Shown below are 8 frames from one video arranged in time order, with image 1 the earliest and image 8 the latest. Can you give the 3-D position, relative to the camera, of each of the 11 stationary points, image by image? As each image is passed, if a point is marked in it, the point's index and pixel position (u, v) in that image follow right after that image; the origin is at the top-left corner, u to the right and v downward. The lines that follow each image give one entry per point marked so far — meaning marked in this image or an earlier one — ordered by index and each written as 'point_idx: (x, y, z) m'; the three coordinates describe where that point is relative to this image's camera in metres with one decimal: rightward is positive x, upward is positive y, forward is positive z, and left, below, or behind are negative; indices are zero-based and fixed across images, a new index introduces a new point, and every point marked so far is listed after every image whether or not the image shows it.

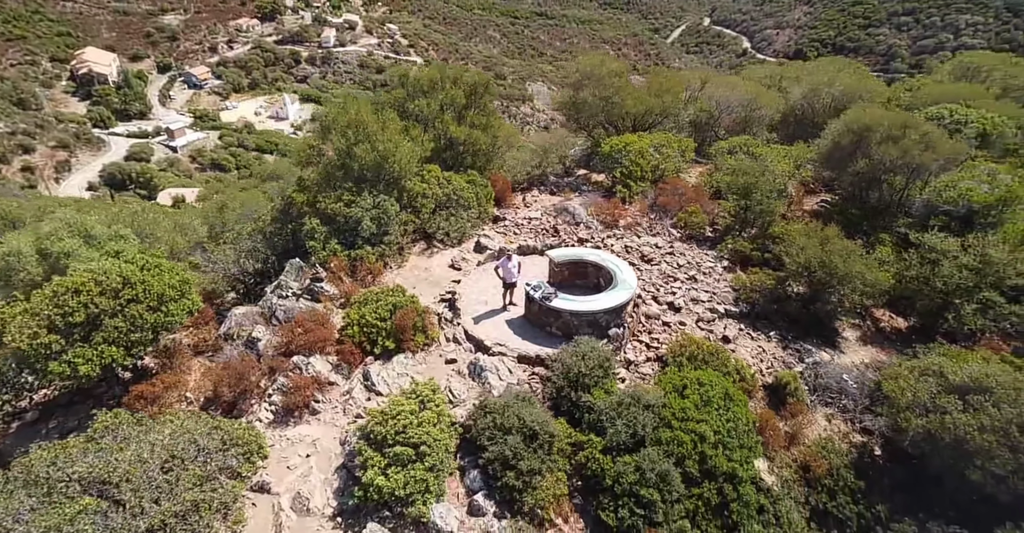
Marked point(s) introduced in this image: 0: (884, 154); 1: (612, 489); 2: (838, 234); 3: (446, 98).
0: (+13.4, +3.9, +19.8) m
1: (+1.8, -3.9, +9.3) m
2: (+9.5, +0.8, +15.6) m
3: (-2.2, +5.4, +18.1) m
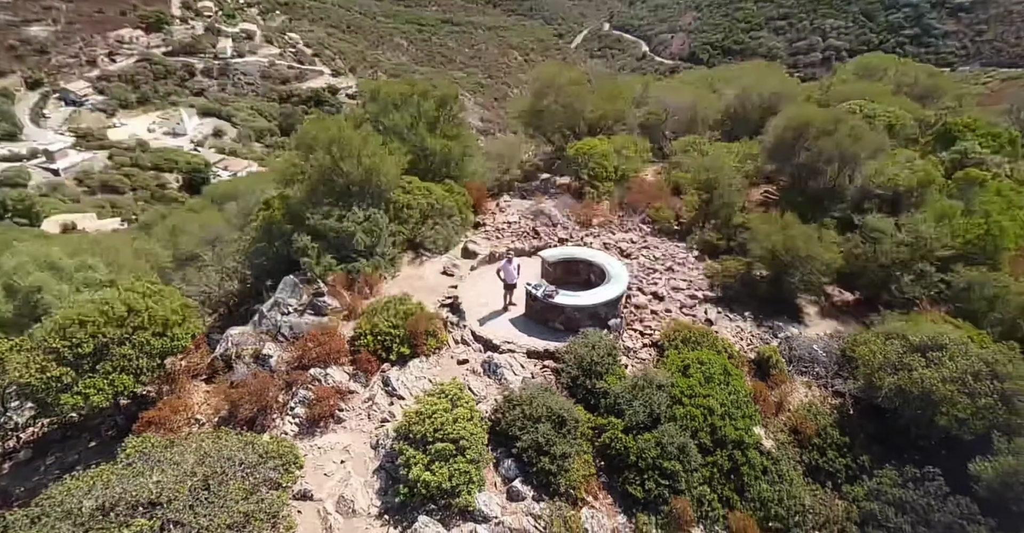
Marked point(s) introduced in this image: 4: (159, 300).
0: (+12.3, +4.7, +21.8) m
1: (+2.3, -3.7, +10.0) m
2: (+9.1, +1.3, +17.2) m
3: (-3.2, +5.1, +18.5) m
4: (-7.3, -0.7, +11.6) m
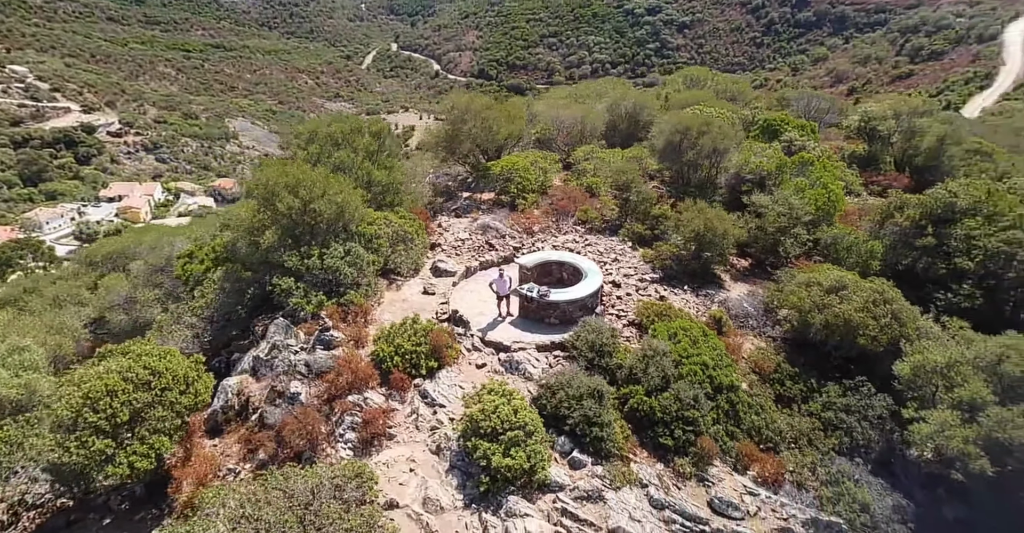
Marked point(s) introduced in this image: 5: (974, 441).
0: (+8.9, +5.7, +25.8) m
1: (+3.3, -3.4, +11.8) m
2: (+7.3, +2.1, +20.5) m
3: (-5.3, +4.1, +18.9) m
4: (-6.7, -1.8, +11.1) m
5: (+10.7, -4.0, +12.4) m
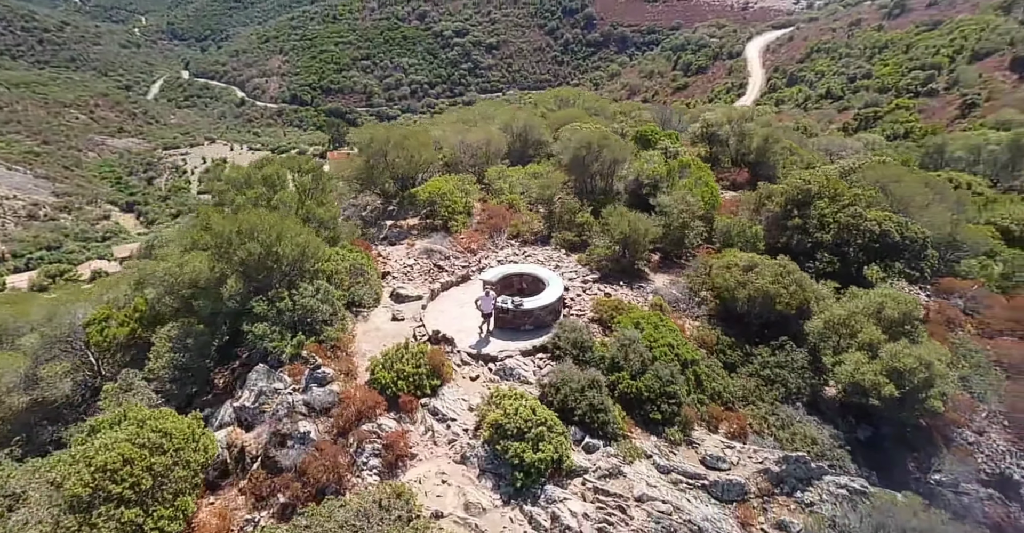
0: (+4.7, +5.6, +28.5) m
1: (+3.4, -3.2, +13.3) m
2: (+4.8, +2.3, +22.9) m
3: (-7.4, +2.8, +18.7) m
4: (-6.4, -2.9, +10.5) m
5: (+10.5, -3.0, +15.5) m
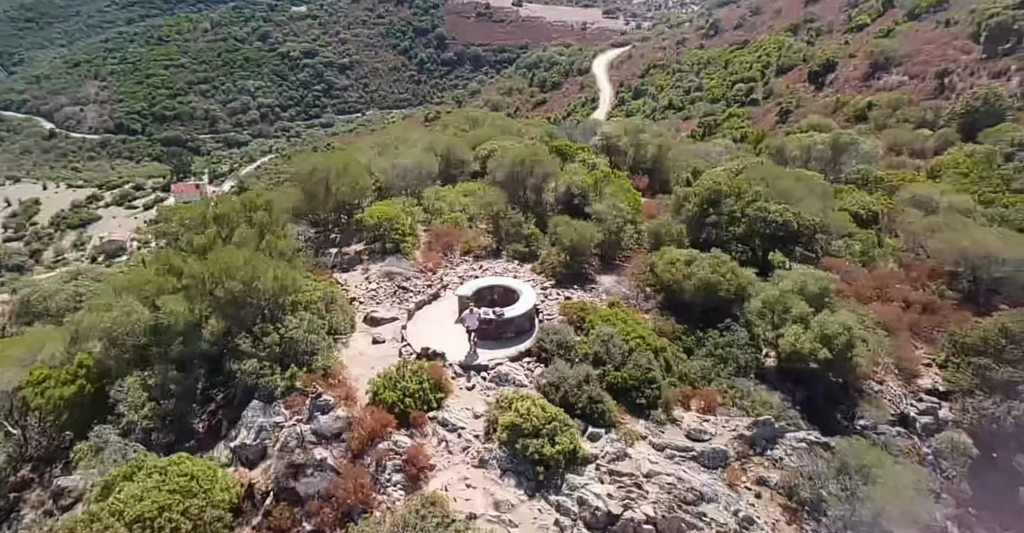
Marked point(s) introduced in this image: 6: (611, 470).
0: (+1.3, +5.1, +30.0) m
1: (+3.3, -3.2, +14.6) m
2: (+2.6, +2.0, +24.4) m
3: (-8.7, +1.6, +18.3) m
4: (-5.9, -3.6, +10.3) m
5: (+9.9, -2.4, +18.0) m
6: (+2.2, -4.4, +12.0) m
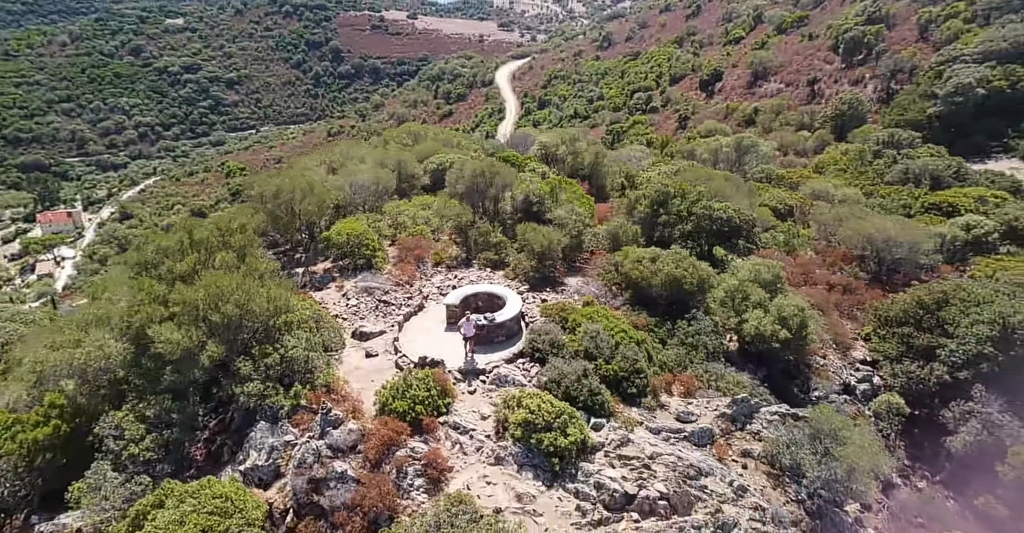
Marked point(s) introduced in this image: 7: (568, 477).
0: (-1.0, +4.7, +30.8) m
1: (+3.2, -3.1, +15.6) m
2: (+1.1, +1.8, +25.3) m
3: (-9.4, +0.8, +18.0) m
4: (-5.4, -4.1, +10.3) m
5: (+9.4, -2.0, +19.7) m
6: (+2.5, -4.4, +12.8) m
7: (+1.3, -4.7, +12.3) m
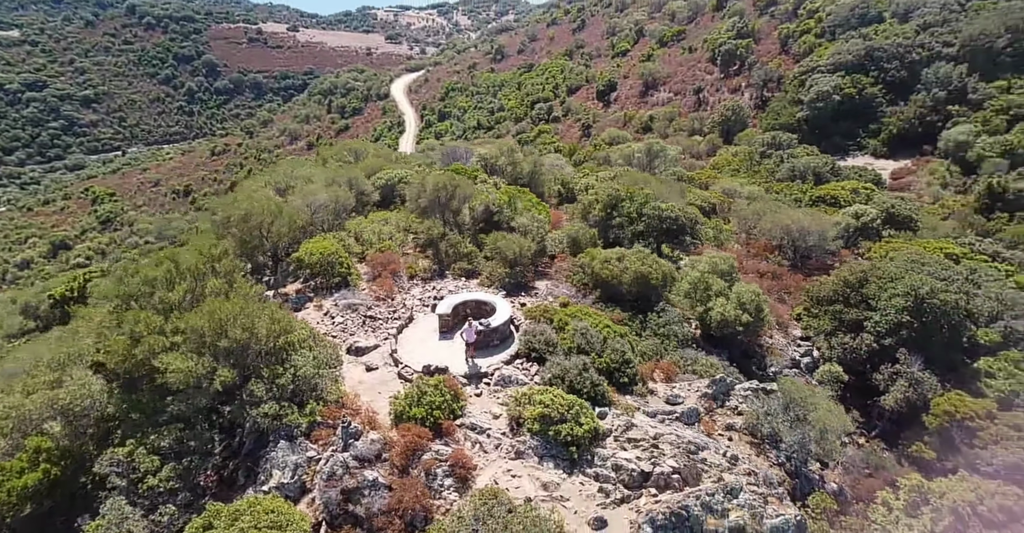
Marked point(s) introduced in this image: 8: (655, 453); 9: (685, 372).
0: (-3.2, +4.1, +31.5) m
1: (+3.2, -3.1, +16.9) m
2: (-0.3, +1.5, +26.3) m
3: (-9.8, -0.1, +17.8) m
4: (-4.6, -4.5, +10.6) m
5: (+8.8, -1.7, +21.6) m
6: (+2.9, -4.4, +14.0) m
7: (+1.8, -4.7, +13.3) m
8: (+3.4, -4.6, +13.6) m
9: (+6.0, -3.6, +19.1) m
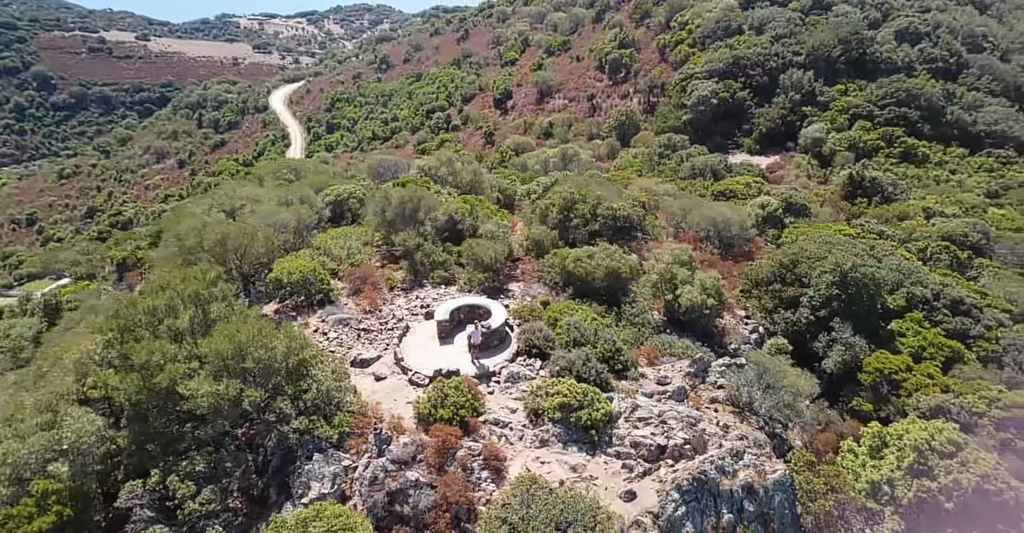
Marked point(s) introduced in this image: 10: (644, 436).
0: (-5.4, +3.6, +32.2) m
1: (+3.3, -3.0, +18.4) m
2: (-1.7, +1.2, +27.3) m
3: (-9.9, -0.9, +17.7) m
4: (-3.6, -4.8, +11.1) m
5: (+8.1, -1.2, +23.8) m
6: (+3.4, -4.2, +15.5) m
7: (+2.4, -4.6, +14.6) m
8: (+4.0, -4.5, +15.1) m
9: (+5.8, -3.4, +20.9) m
10: (+3.4, -4.5, +14.6) m
